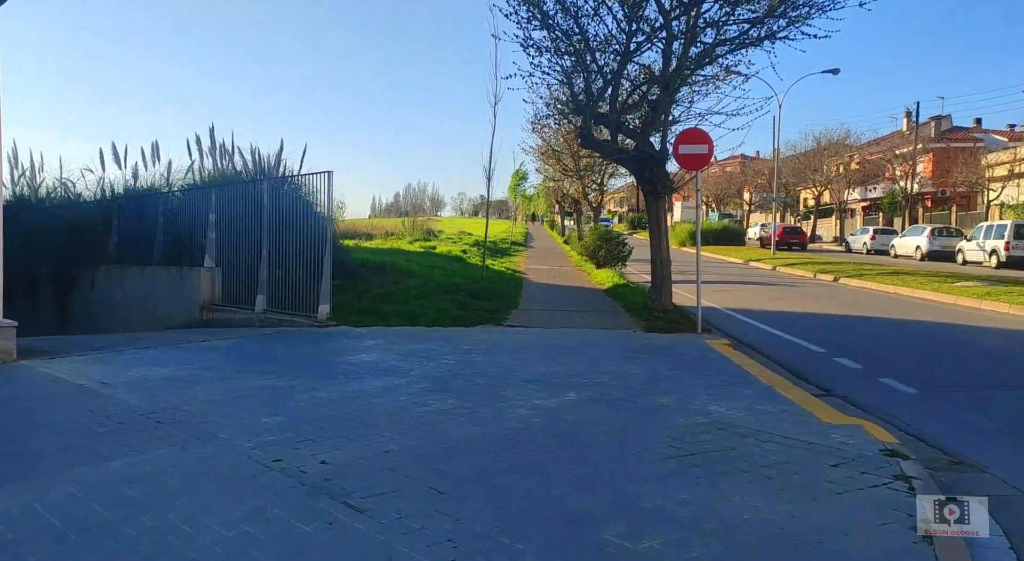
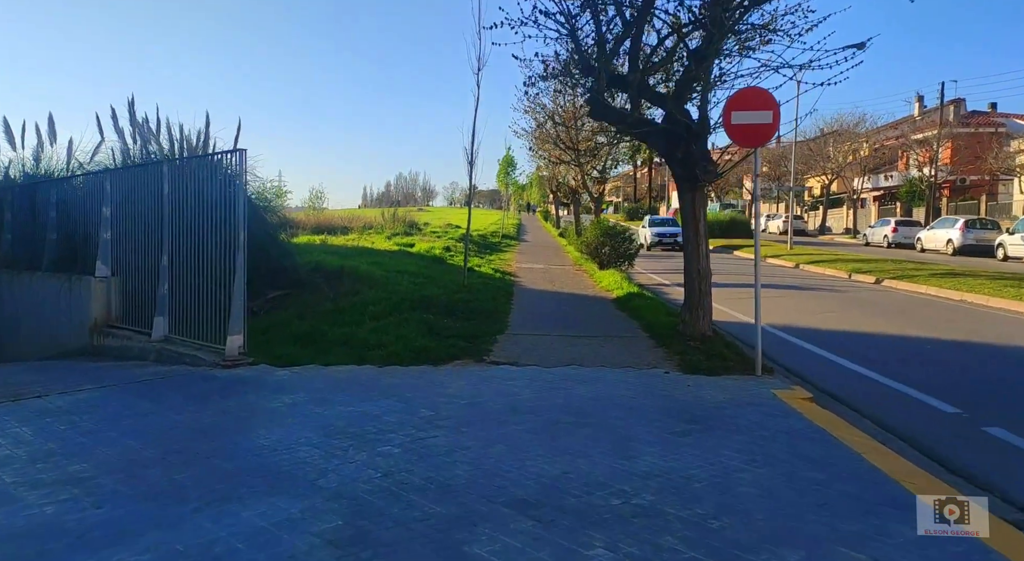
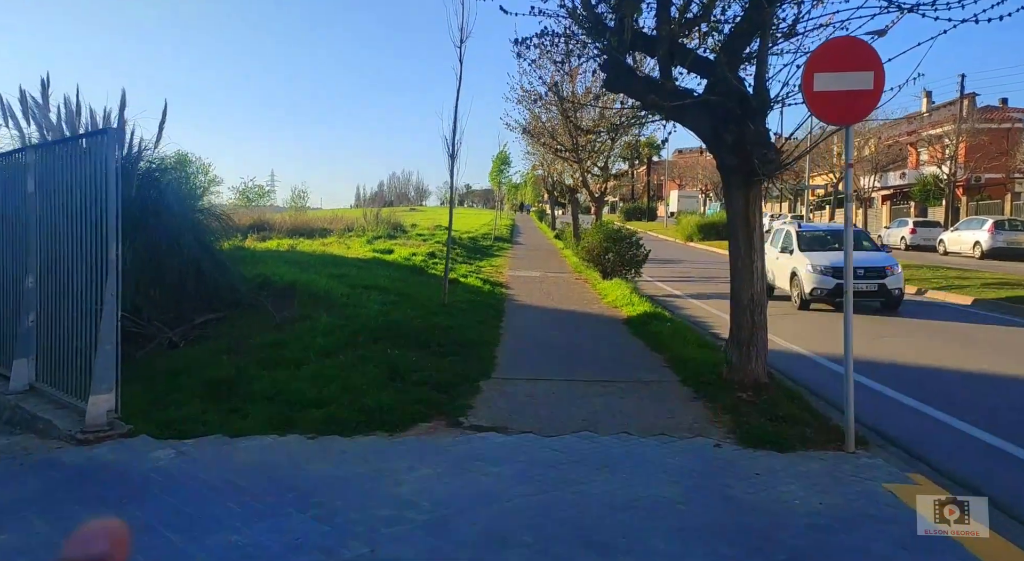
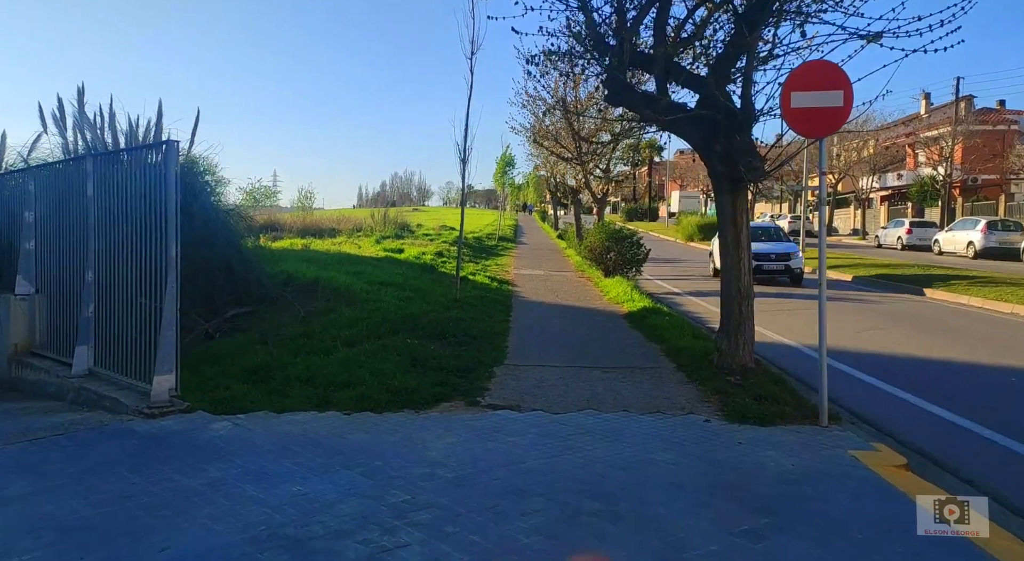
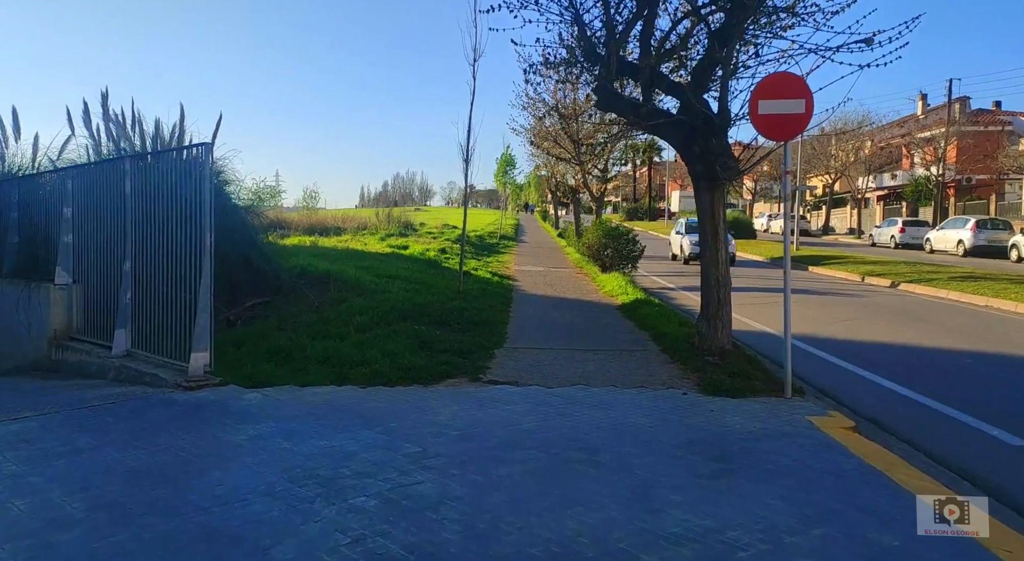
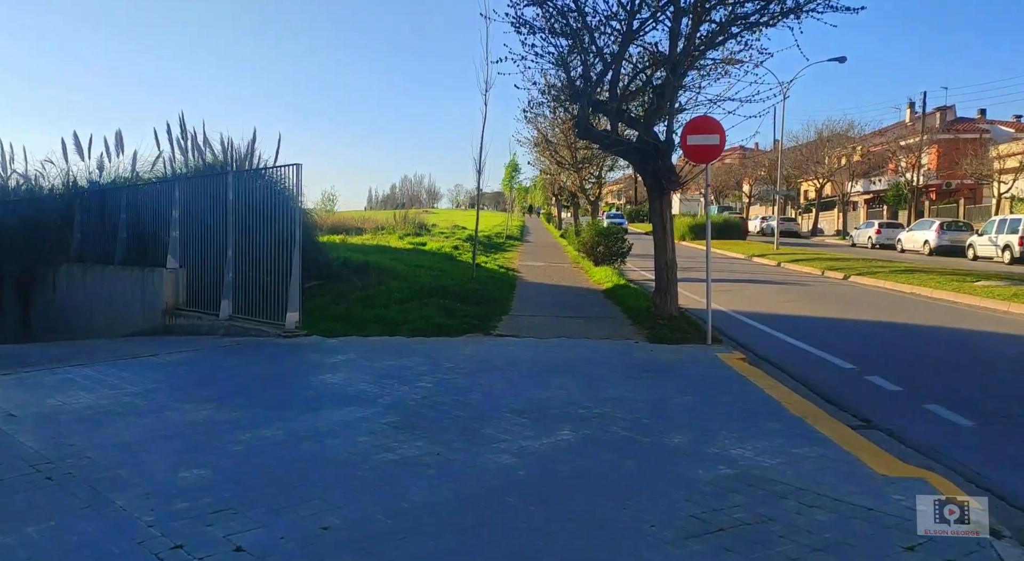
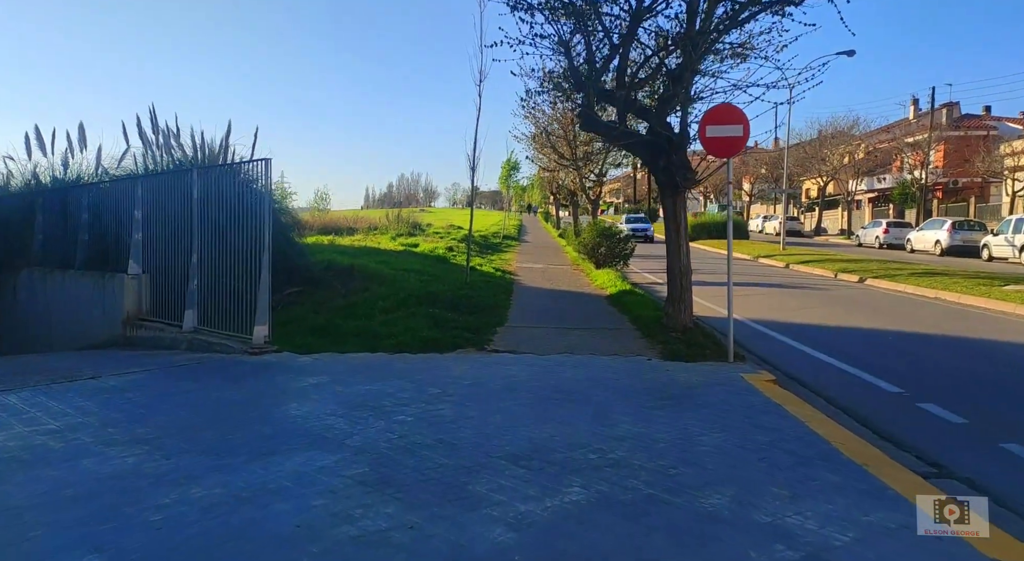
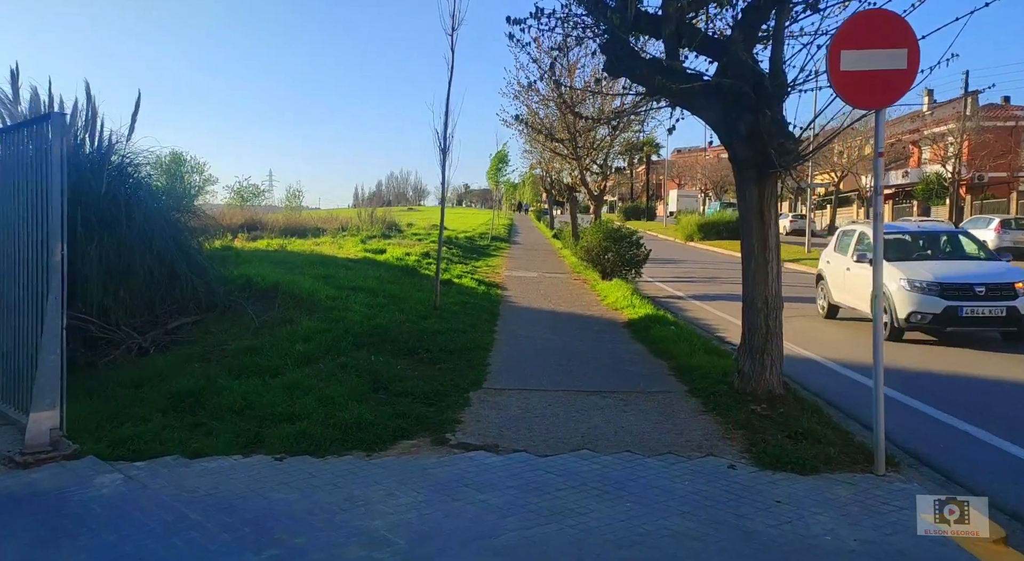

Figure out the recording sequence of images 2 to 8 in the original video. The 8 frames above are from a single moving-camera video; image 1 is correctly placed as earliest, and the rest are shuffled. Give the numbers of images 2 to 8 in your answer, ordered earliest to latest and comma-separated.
6, 7, 2, 5, 4, 3, 8
